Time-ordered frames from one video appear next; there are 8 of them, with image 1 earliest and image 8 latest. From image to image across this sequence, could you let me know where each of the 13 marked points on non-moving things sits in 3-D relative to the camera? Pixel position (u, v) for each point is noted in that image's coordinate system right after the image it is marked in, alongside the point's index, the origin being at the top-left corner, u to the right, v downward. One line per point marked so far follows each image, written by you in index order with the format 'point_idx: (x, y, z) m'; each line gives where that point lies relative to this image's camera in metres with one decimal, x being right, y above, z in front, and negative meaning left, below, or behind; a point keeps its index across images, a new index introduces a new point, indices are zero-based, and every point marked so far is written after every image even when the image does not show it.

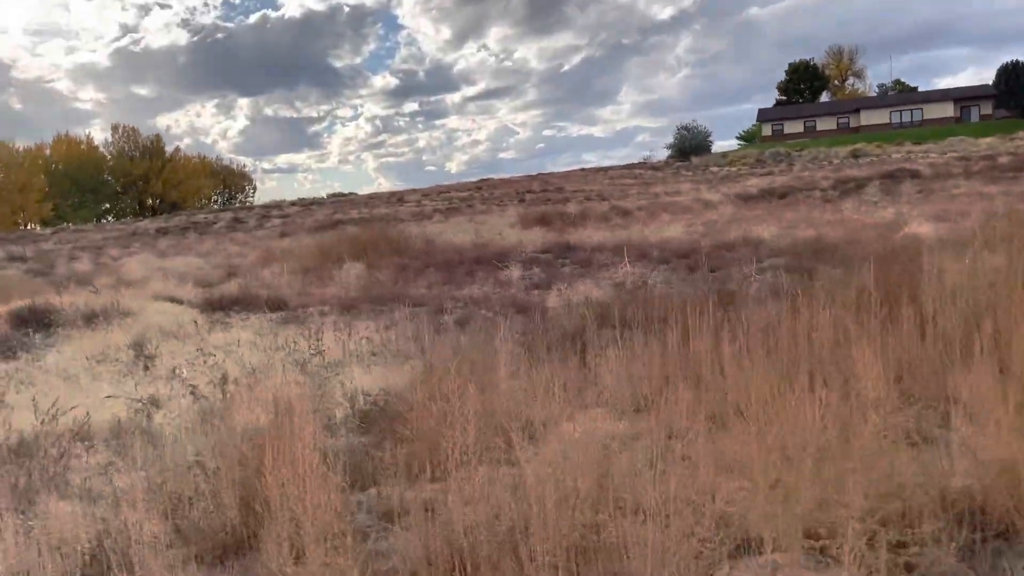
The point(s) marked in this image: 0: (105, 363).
0: (-4.2, -0.8, +8.6) m
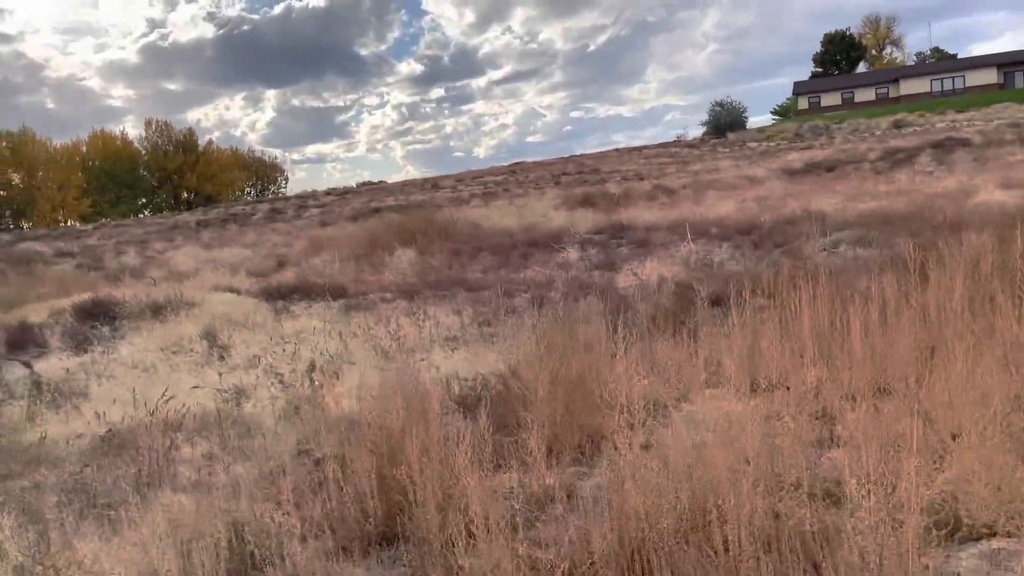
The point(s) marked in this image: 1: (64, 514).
0: (-3.4, -0.7, +8.6) m
1: (-2.2, -1.1, +4.1) m
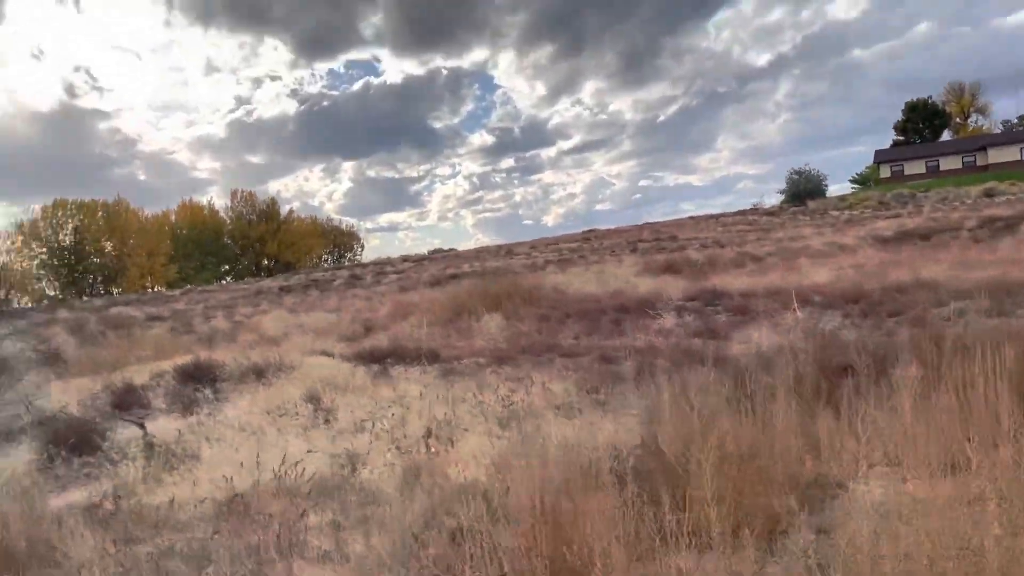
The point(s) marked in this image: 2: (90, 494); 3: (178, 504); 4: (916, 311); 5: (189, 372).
0: (-2.3, -1.3, +8.5) m
1: (-1.5, -1.4, +3.9) m
2: (-3.1, -1.5, +6.3) m
3: (-2.3, -1.5, +5.8) m
4: (+5.3, -0.3, +11.0) m
5: (-4.8, -1.2, +12.3) m
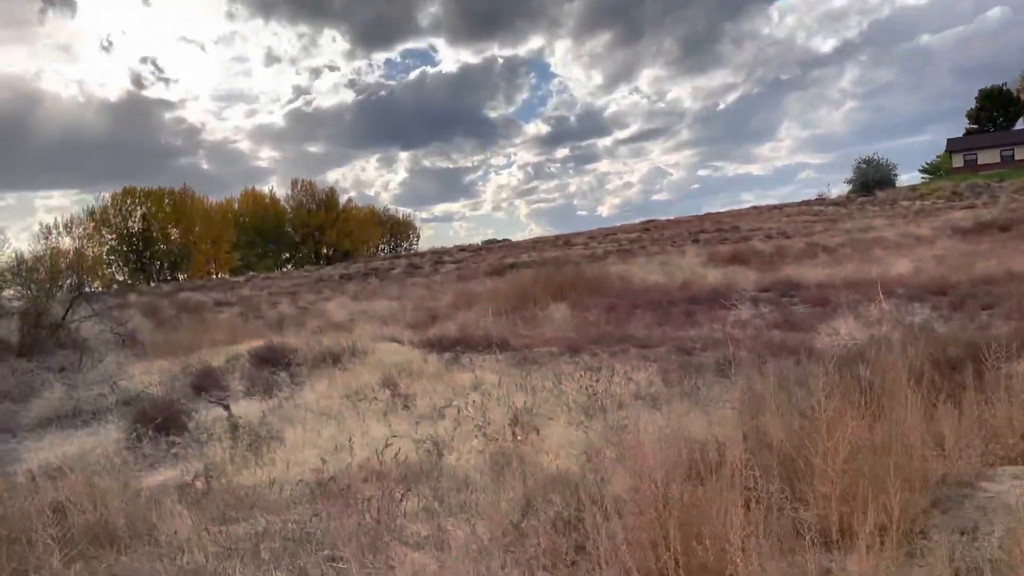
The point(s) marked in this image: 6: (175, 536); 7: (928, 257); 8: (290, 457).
0: (-1.5, -1.1, +8.5) m
1: (-1.0, -1.3, +3.9) m
2: (-2.5, -1.4, +6.3) m
3: (-1.7, -1.4, +5.8) m
4: (+6.3, -0.2, +10.5) m
5: (-3.7, -1.0, +12.4) m
6: (-2.0, -1.4, +4.9) m
7: (+9.8, +0.7, +19.6) m
8: (-1.8, -1.3, +6.6) m
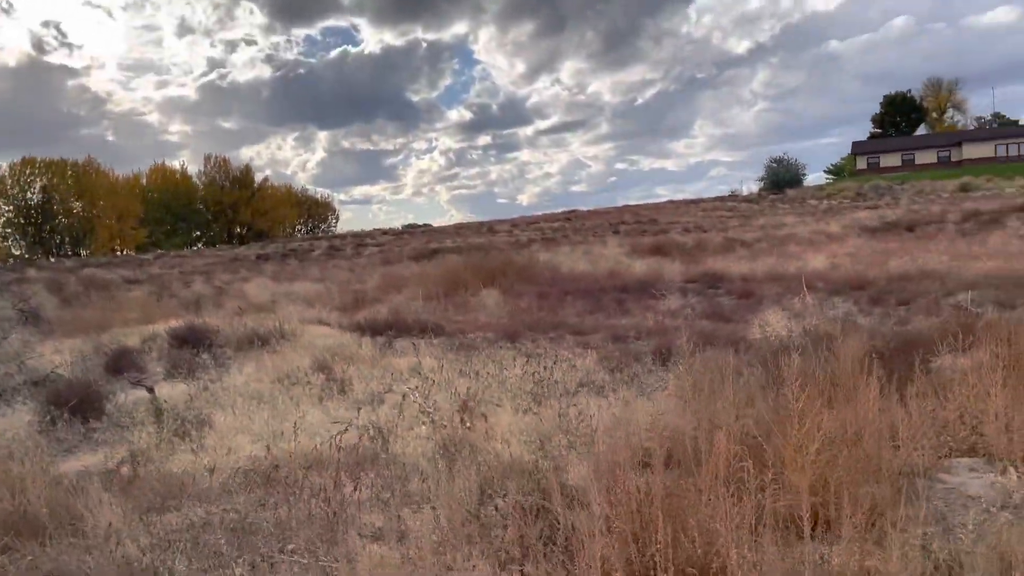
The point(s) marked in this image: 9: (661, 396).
0: (-2.1, -1.0, +8.2) m
1: (-1.1, -1.2, +3.7) m
2: (-2.9, -1.2, +6.0) m
3: (-2.1, -1.2, +5.5) m
4: (+5.4, -0.2, +10.9) m
5: (-4.7, -0.7, +11.9) m
6: (-2.2, -1.3, +4.5) m
7: (+8.1, +0.9, +20.3) m
8: (-2.2, -1.2, +6.3) m
9: (+1.1, -0.8, +6.4) m
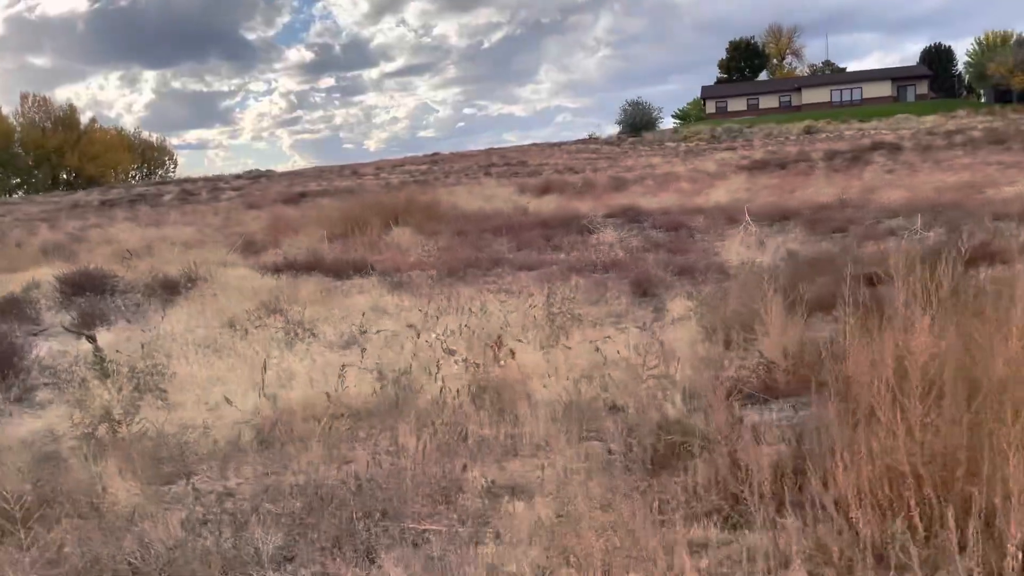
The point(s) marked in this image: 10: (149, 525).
0: (-2.3, -0.4, +7.3) m
1: (-0.5, -0.9, +3.0) m
2: (-2.6, -0.8, +4.9) m
3: (-1.8, -0.8, +4.6) m
4: (+4.7, +0.8, +11.1) m
5: (-5.5, +0.1, +10.4) m
6: (-1.7, -0.9, +3.6) m
7: (+5.6, +2.5, +20.8) m
8: (-2.0, -0.7, +5.4) m
9: (+1.3, -0.3, +6.0) m
10: (-1.4, -0.9, +3.3) m
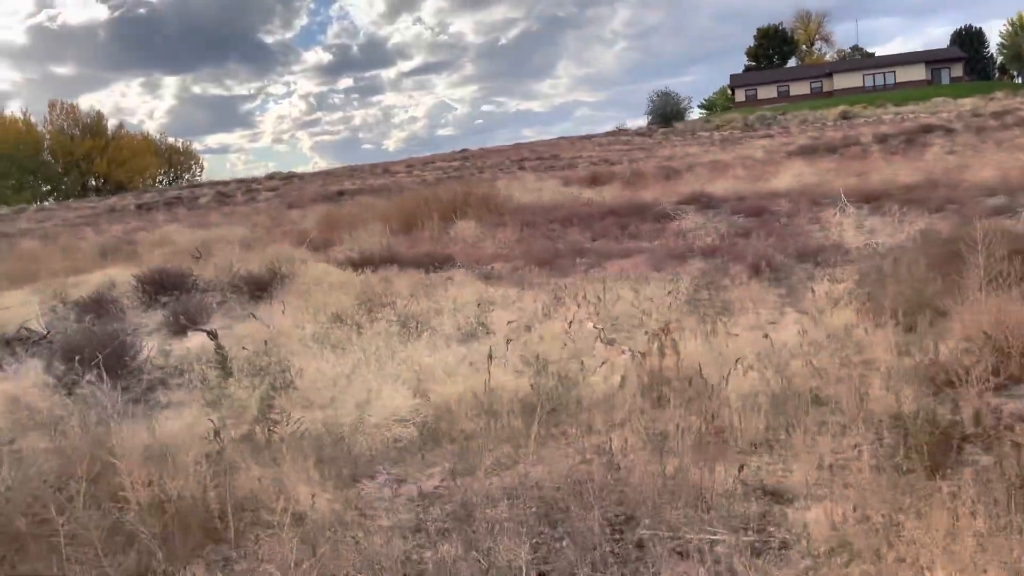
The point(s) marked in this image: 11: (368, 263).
0: (-1.2, -0.3, +6.9) m
1: (+0.4, -0.8, +2.6) m
2: (-1.7, -0.8, +4.6) m
3: (-0.8, -0.7, +4.3) m
4: (+5.8, +1.1, +10.6) m
5: (-4.3, +0.1, +10.1) m
6: (-0.8, -0.9, +3.3) m
7: (+7.0, +2.8, +20.2) m
8: (-1.0, -0.6, +5.1) m
9: (+2.2, -0.1, +5.5) m
10: (-0.5, -0.9, +3.0) m
11: (-2.0, +0.4, +11.4) m
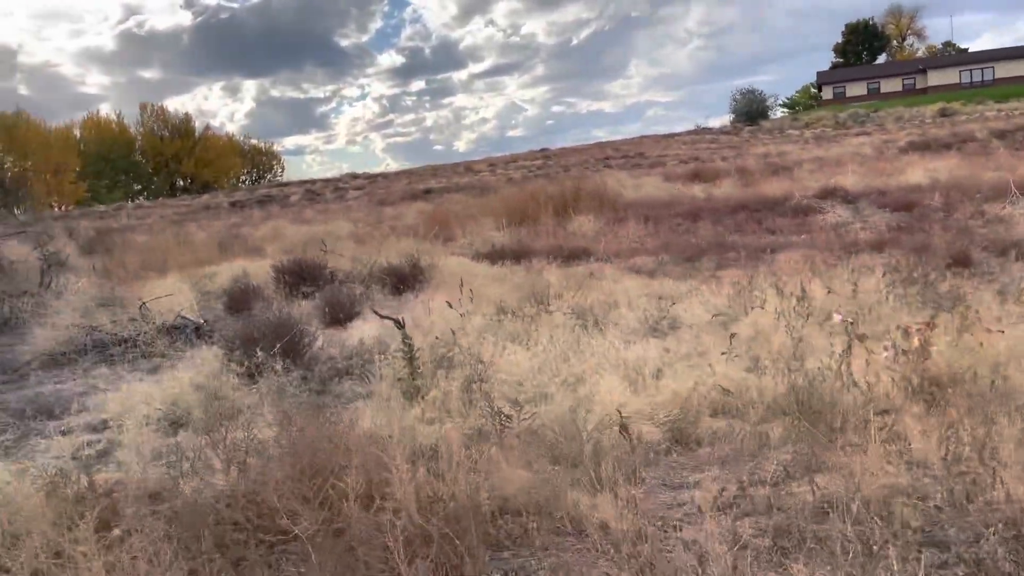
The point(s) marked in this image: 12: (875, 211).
0: (+0.2, -0.2, +6.6) m
1: (+1.5, -0.8, +2.1) m
2: (-0.4, -0.7, +4.3) m
3: (+0.4, -0.7, +3.9) m
4: (+7.5, +1.0, +9.6) m
5: (-2.6, +0.2, +10.0) m
6: (+0.3, -0.8, +2.9) m
7: (+9.5, +2.8, +19.1) m
8: (+0.3, -0.6, +4.7) m
9: (+3.5, -0.1, +4.9) m
10: (+0.6, -0.8, +2.6) m
11: (-0.1, +0.4, +11.1) m
12: (+5.4, +1.1, +12.1) m
